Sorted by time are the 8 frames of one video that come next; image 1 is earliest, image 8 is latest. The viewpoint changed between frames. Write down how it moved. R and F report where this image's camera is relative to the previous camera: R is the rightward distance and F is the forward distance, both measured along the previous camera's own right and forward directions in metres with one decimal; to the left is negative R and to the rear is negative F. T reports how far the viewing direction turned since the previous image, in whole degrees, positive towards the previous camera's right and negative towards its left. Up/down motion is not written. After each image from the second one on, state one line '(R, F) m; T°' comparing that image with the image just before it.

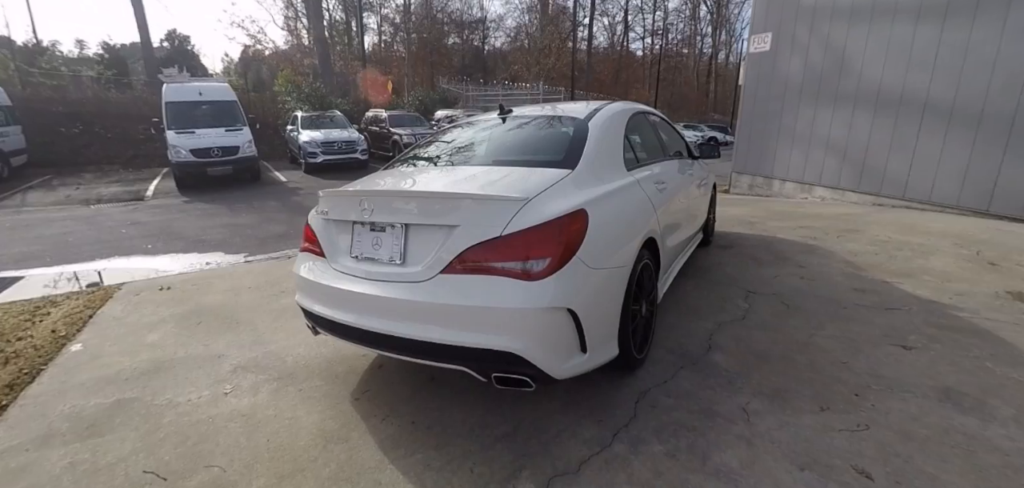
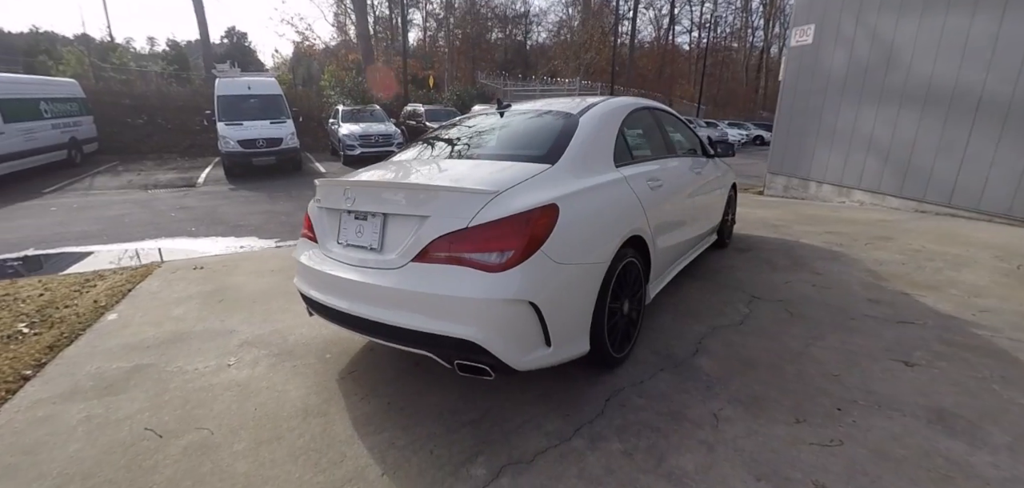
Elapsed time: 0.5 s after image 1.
(+0.4, 0.0) m; -5°
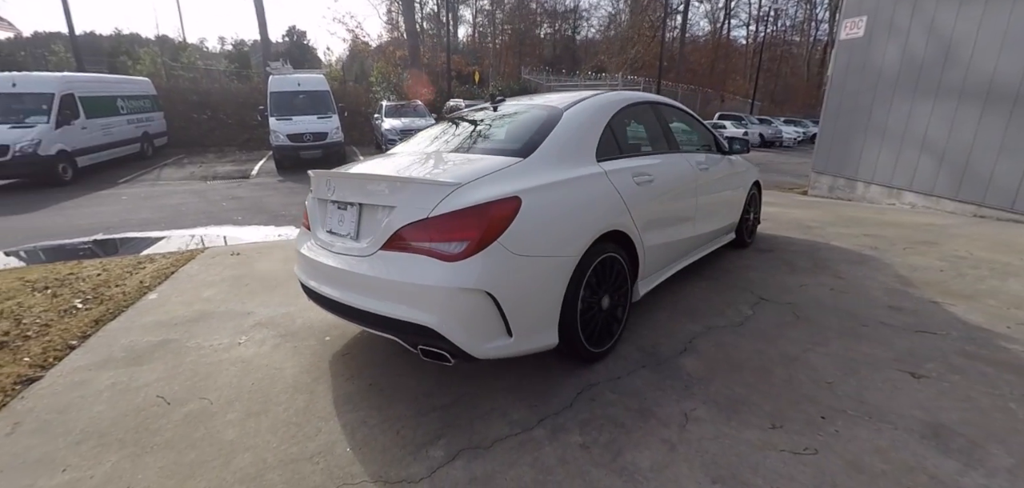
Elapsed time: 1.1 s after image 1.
(+0.4, 0.0) m; -6°
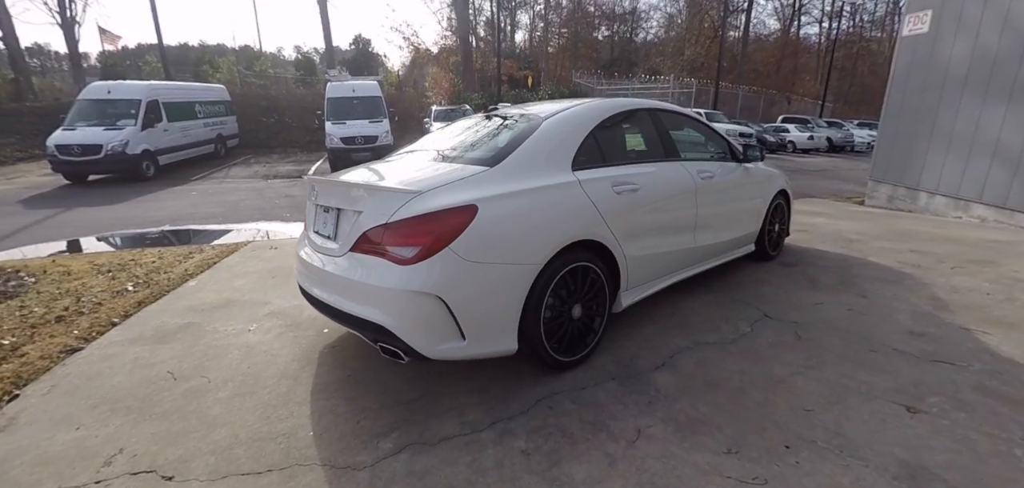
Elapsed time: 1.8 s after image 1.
(+0.5, 0.0) m; -8°
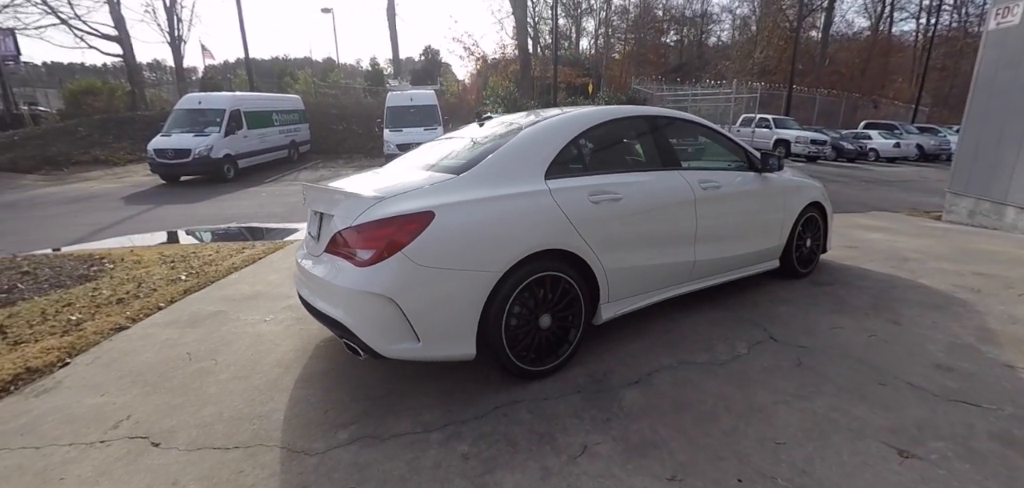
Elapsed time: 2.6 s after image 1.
(+0.6, 0.0) m; -9°
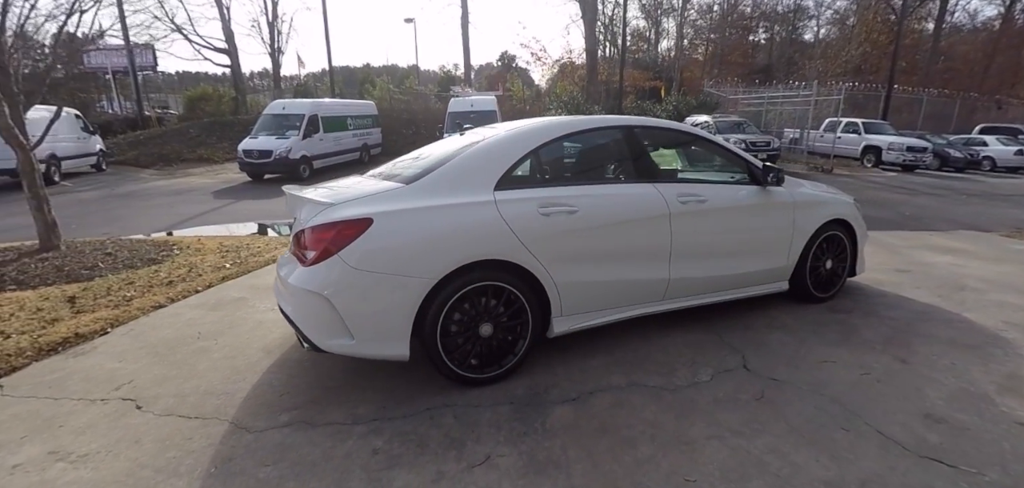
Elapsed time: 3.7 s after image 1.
(+0.8, 0.0) m; -10°
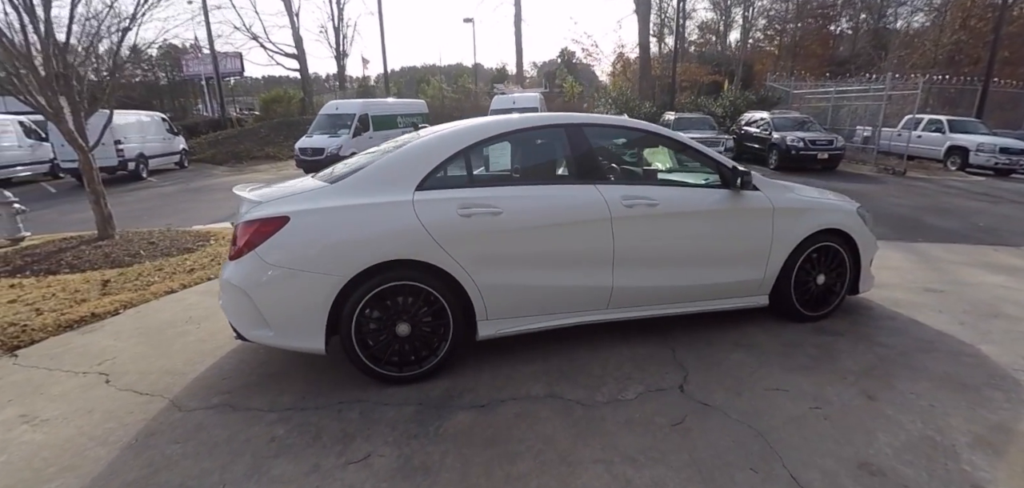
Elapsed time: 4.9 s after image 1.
(+0.9, +0.1) m; -9°
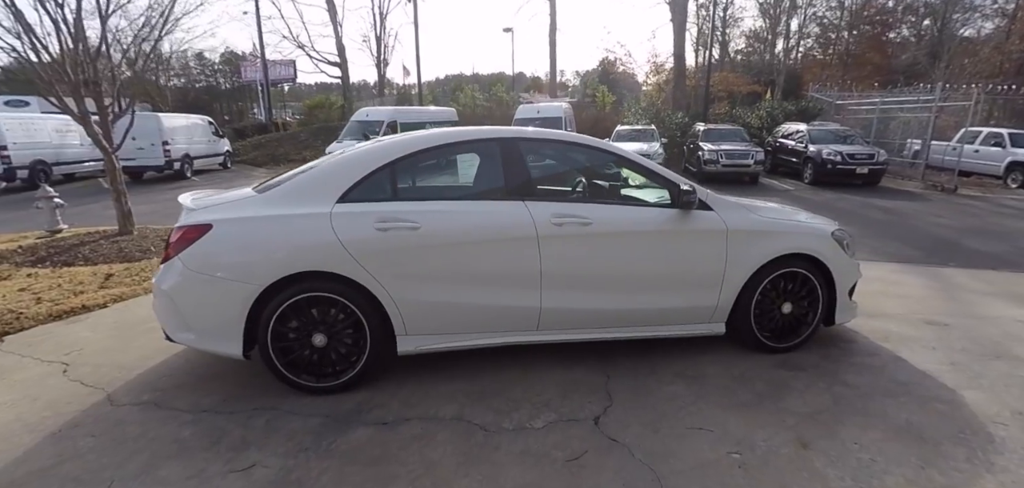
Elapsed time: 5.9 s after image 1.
(+0.7, +0.1) m; -6°
